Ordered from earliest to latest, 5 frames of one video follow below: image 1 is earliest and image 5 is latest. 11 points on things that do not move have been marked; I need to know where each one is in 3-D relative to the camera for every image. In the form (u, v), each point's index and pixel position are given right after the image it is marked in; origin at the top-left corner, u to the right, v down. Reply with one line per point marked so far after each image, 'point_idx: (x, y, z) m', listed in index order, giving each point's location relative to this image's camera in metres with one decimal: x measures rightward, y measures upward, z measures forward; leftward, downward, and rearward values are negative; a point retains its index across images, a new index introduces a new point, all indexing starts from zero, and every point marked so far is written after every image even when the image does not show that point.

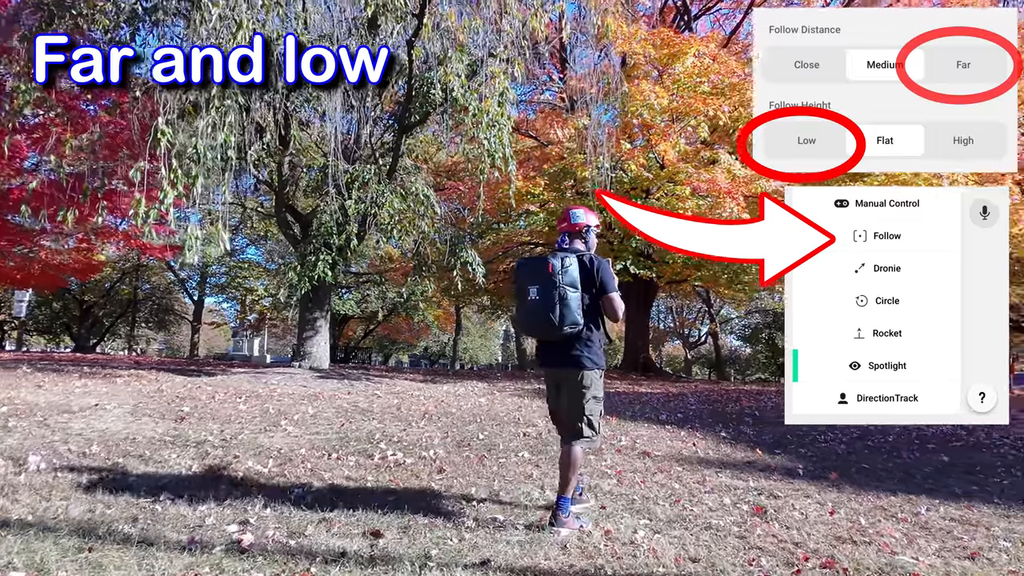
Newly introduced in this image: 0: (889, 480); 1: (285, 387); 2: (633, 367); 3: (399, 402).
0: (+2.9, -1.5, +5.0) m
1: (-2.6, -1.1, +7.5) m
2: (+3.4, -2.2, +18.1) m
3: (-1.2, -1.2, +6.8) m
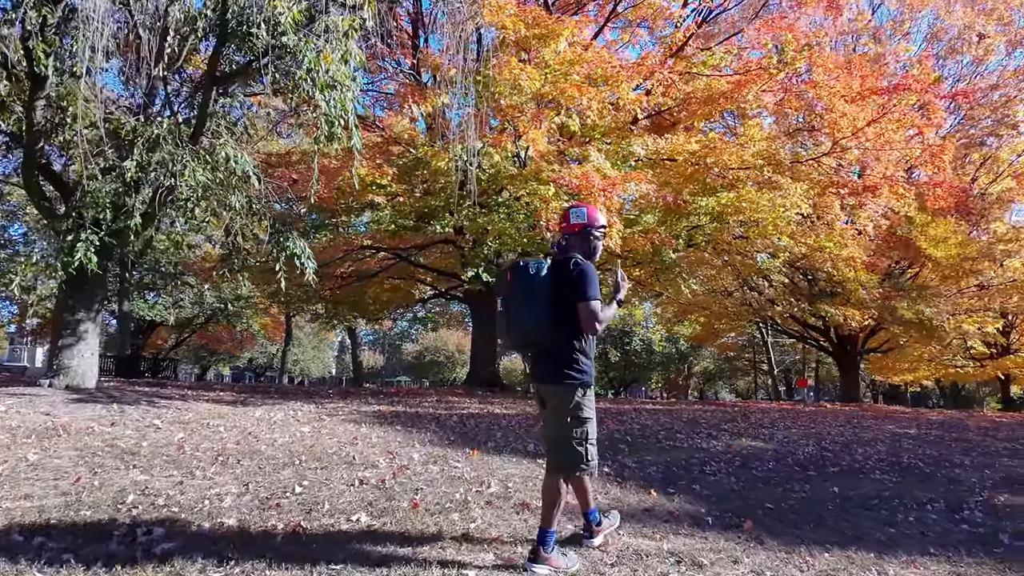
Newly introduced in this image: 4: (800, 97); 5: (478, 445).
0: (+1.9, -1.5, +4.2) m
1: (-4.1, -1.0, +5.3) m
2: (-0.8, -2.5, +17.1) m
3: (-2.5, -1.1, +5.0) m
4: (+5.7, +3.8, +12.8) m
5: (-0.3, -1.4, +5.8) m
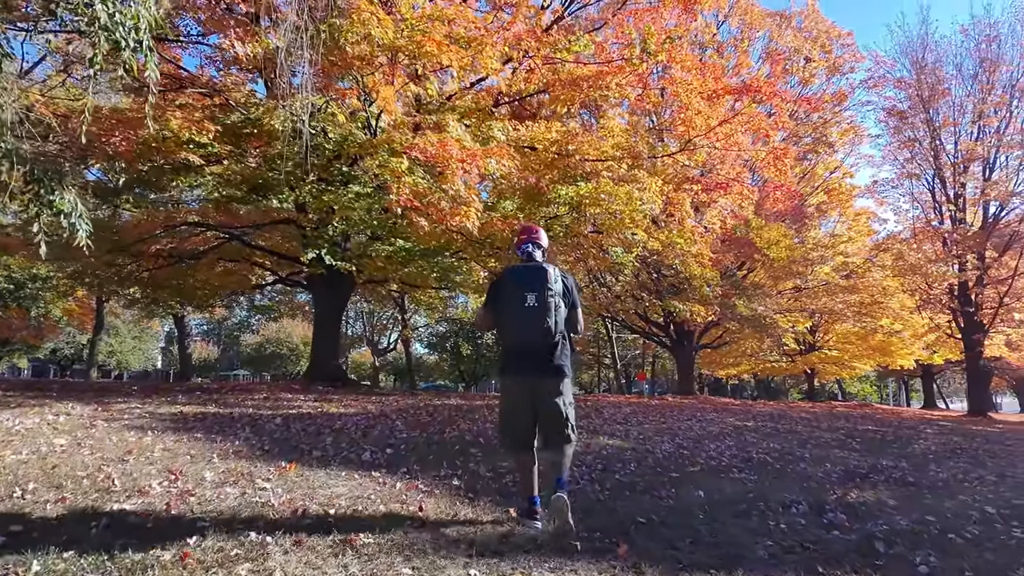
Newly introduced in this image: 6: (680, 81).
0: (+0.9, -1.4, +3.6) m
1: (-5.1, -0.8, +3.4) m
2: (-4.6, -2.2, +15.6) m
3: (-3.5, -0.9, +3.5) m
4: (+2.9, +3.9, +12.8) m
5: (-1.6, -1.2, +4.7) m
6: (+3.3, +4.0, +12.6) m
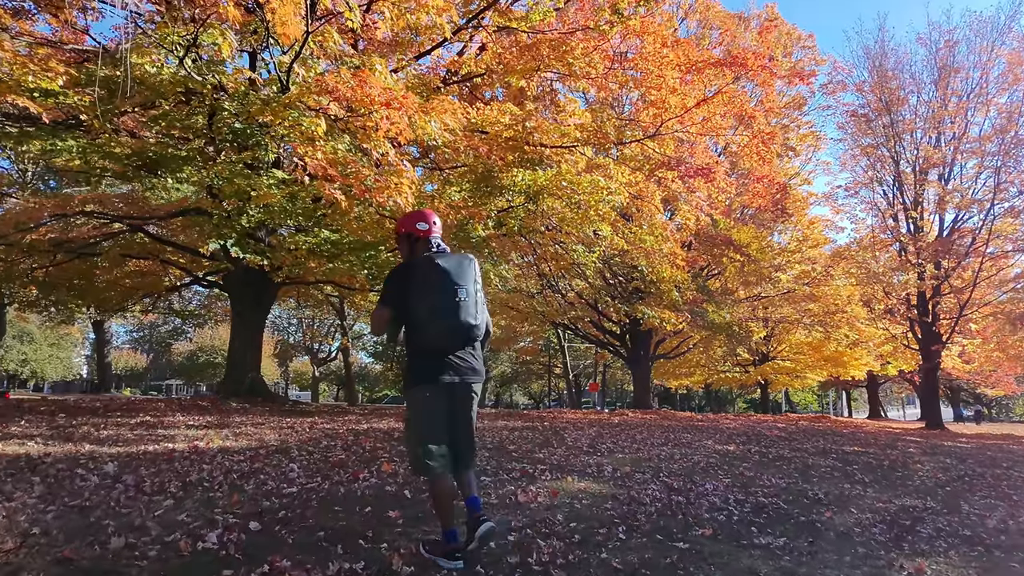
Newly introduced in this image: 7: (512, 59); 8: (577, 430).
0: (+0.7, -1.3, +1.9) m
1: (-5.3, -0.6, +1.2) m
2: (-5.7, -2.2, +13.4) m
3: (-3.7, -0.8, +1.4) m
4: (+2.0, +3.8, +11.3) m
5: (-1.9, -1.1, +2.8) m
6: (+2.4, +4.0, +11.1) m
7: (+0.1, +3.8, +10.6) m
8: (+1.1, -2.3, +10.3) m
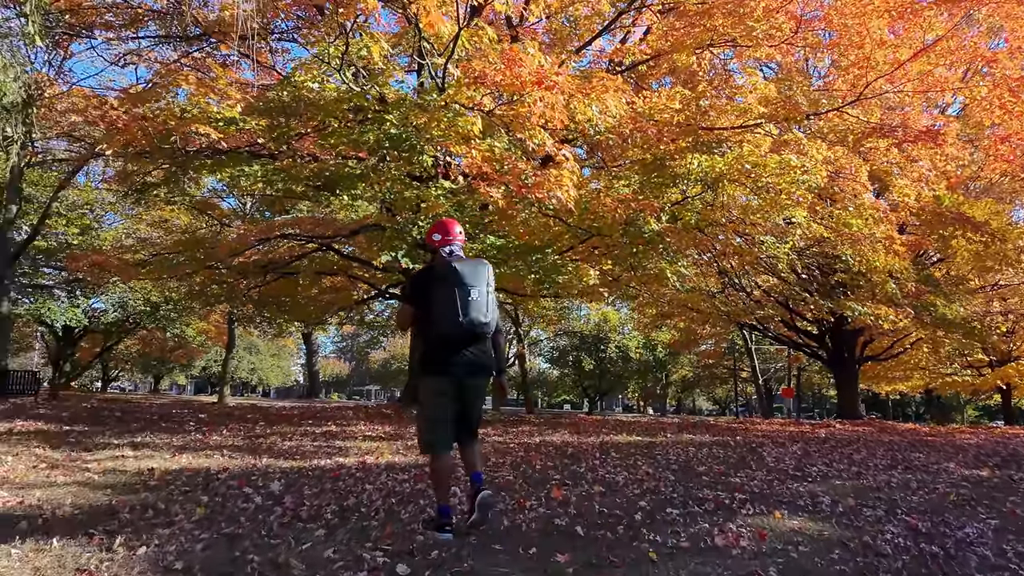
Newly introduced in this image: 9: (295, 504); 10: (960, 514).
0: (+1.1, -1.3, +1.0) m
1: (-4.9, -0.8, +1.9) m
2: (-2.1, -2.4, +13.7) m
3: (-3.3, -0.9, +1.7) m
4: (+4.6, +3.9, +9.8) m
5: (-1.1, -1.2, +2.5) m
6: (+4.9, +4.1, +9.5) m
7: (+2.6, +3.8, +9.6) m
8: (+3.7, -2.2, +8.9) m
9: (-1.3, -1.3, +3.8) m
10: (+3.6, -1.8, +5.2) m
